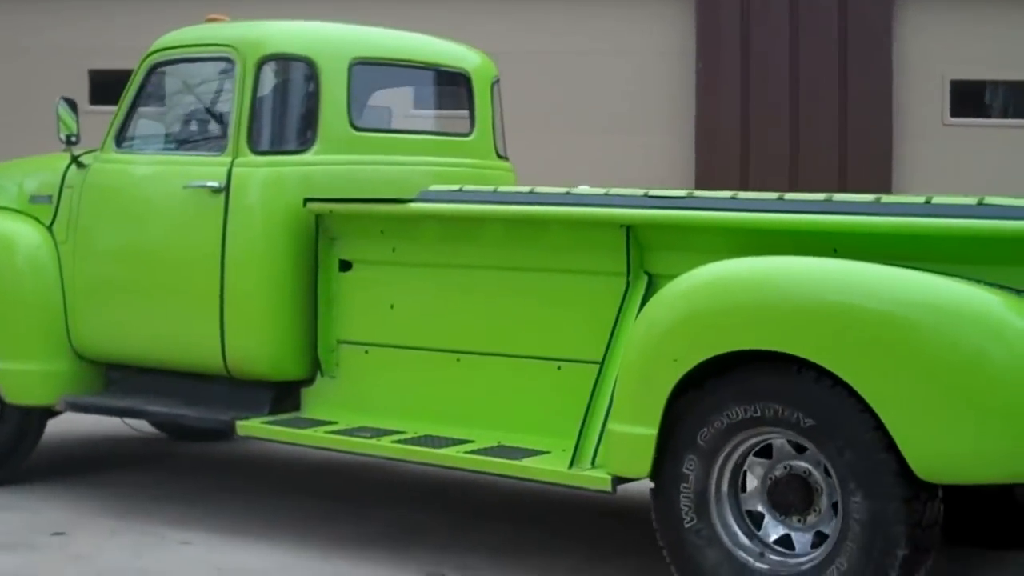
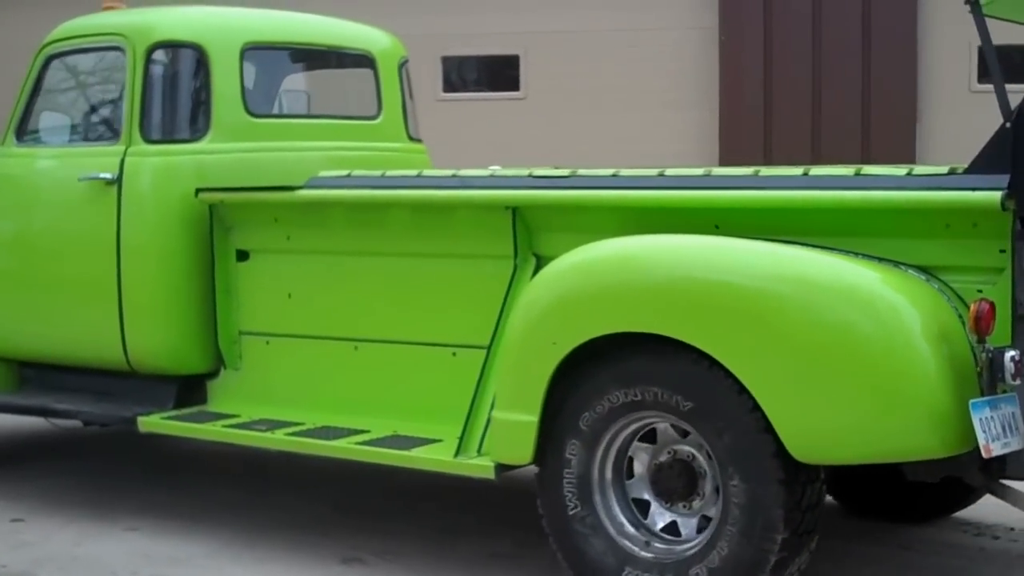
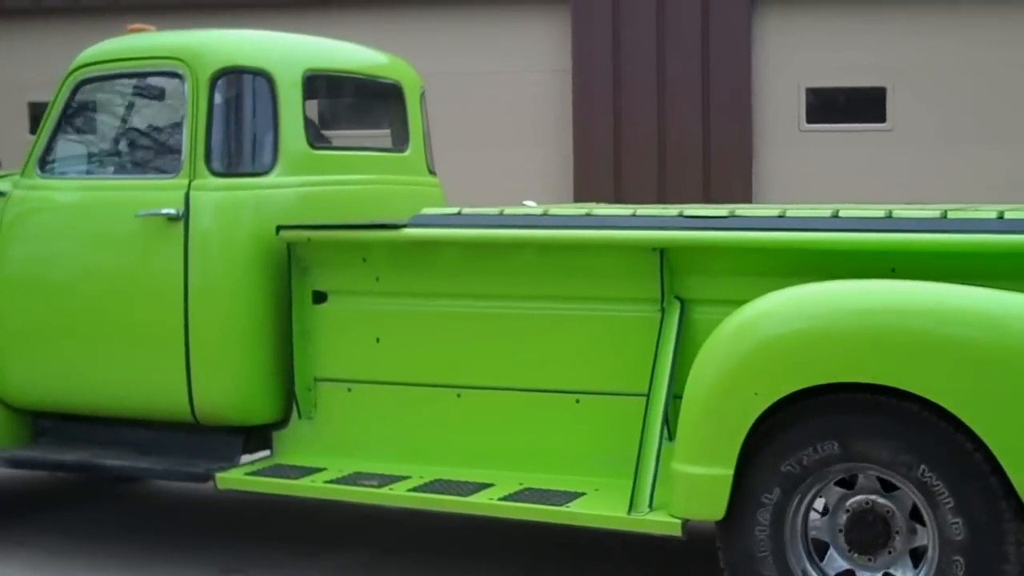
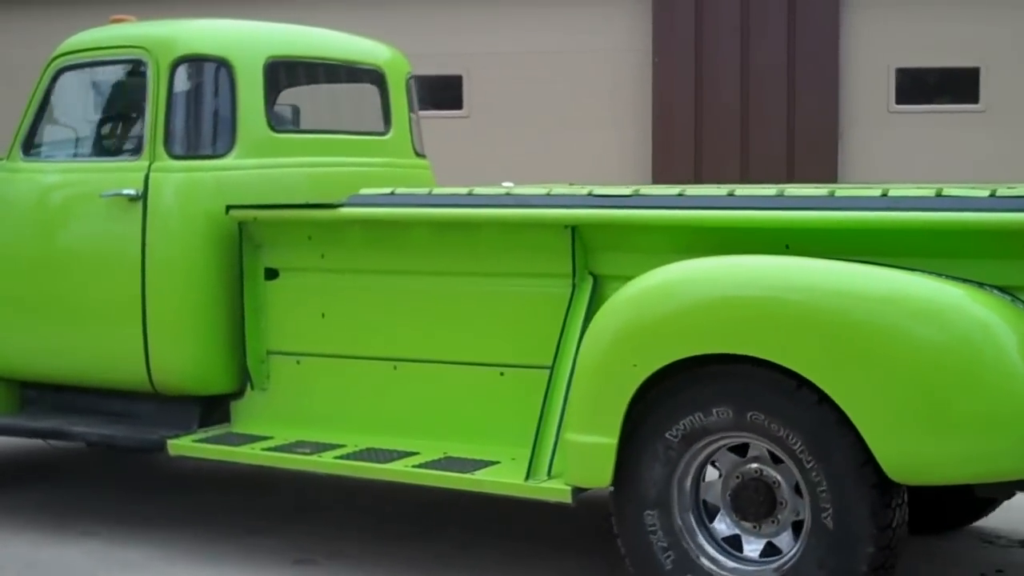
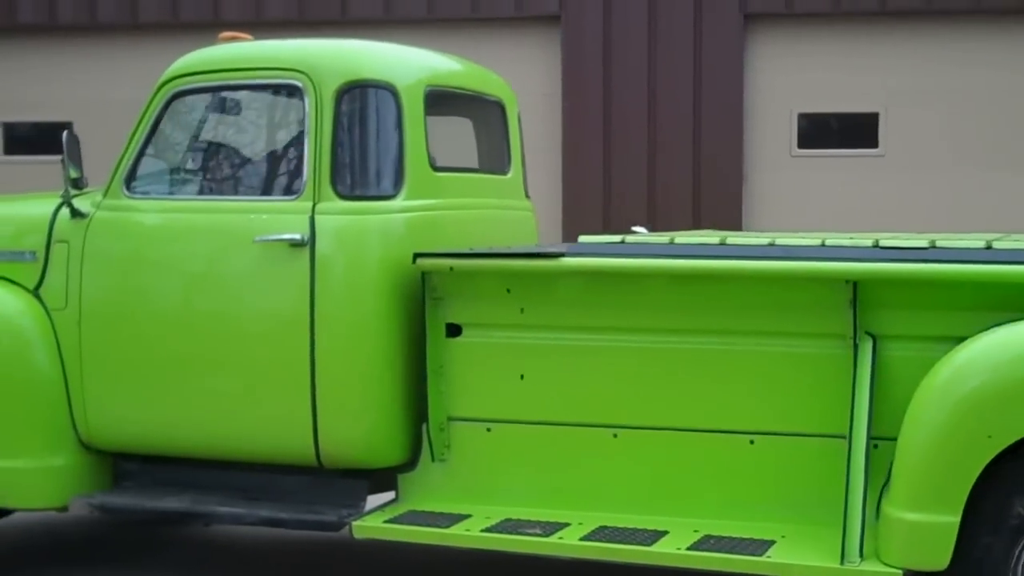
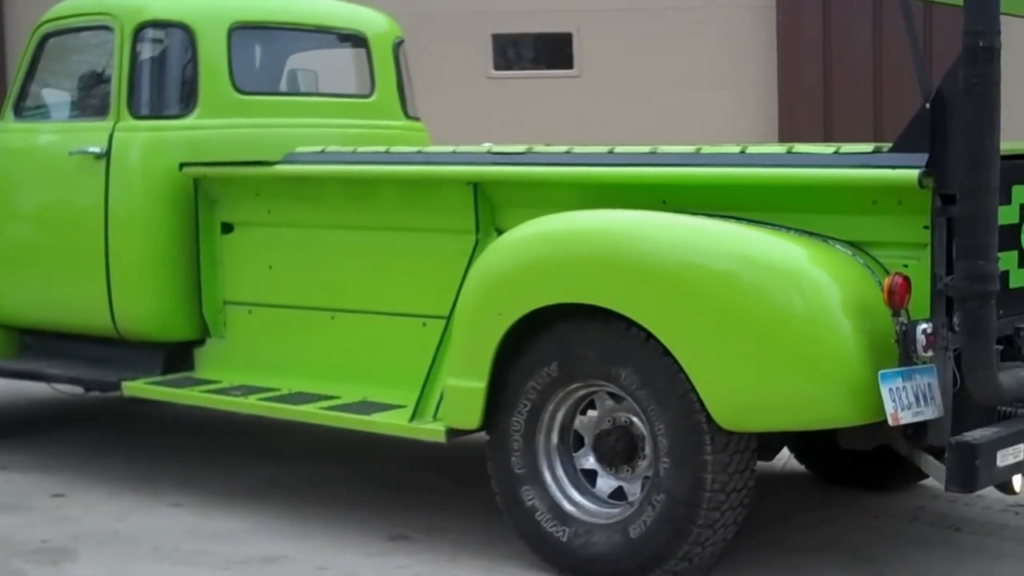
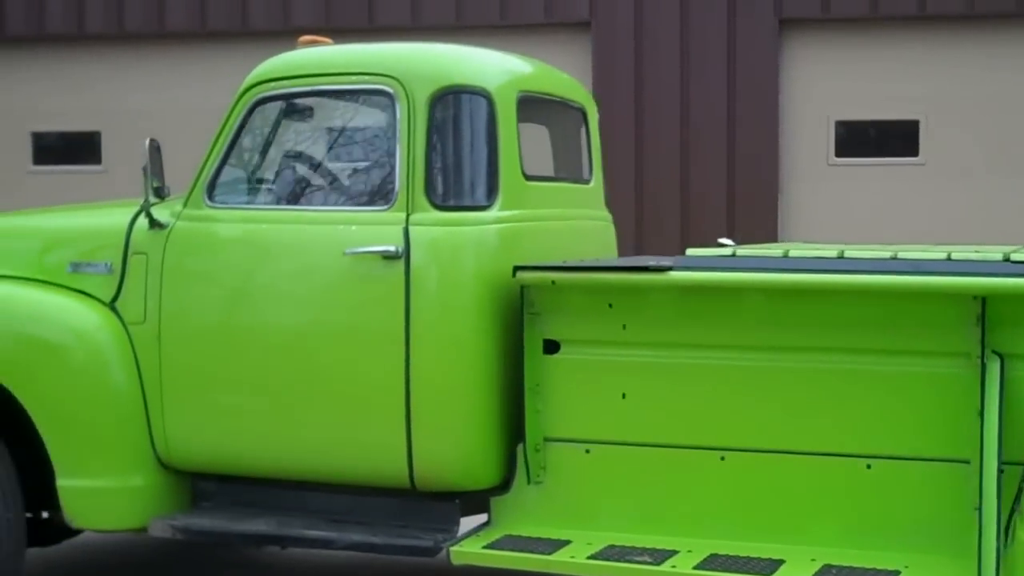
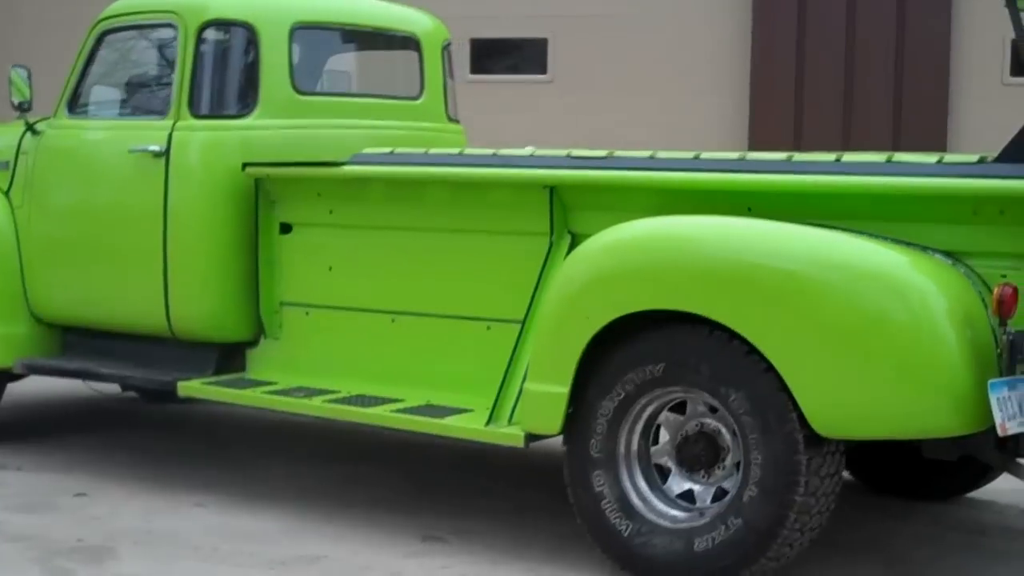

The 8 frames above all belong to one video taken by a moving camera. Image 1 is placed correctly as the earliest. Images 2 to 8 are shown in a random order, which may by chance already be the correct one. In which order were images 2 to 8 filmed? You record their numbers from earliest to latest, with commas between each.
8, 6, 2, 4, 3, 5, 7
